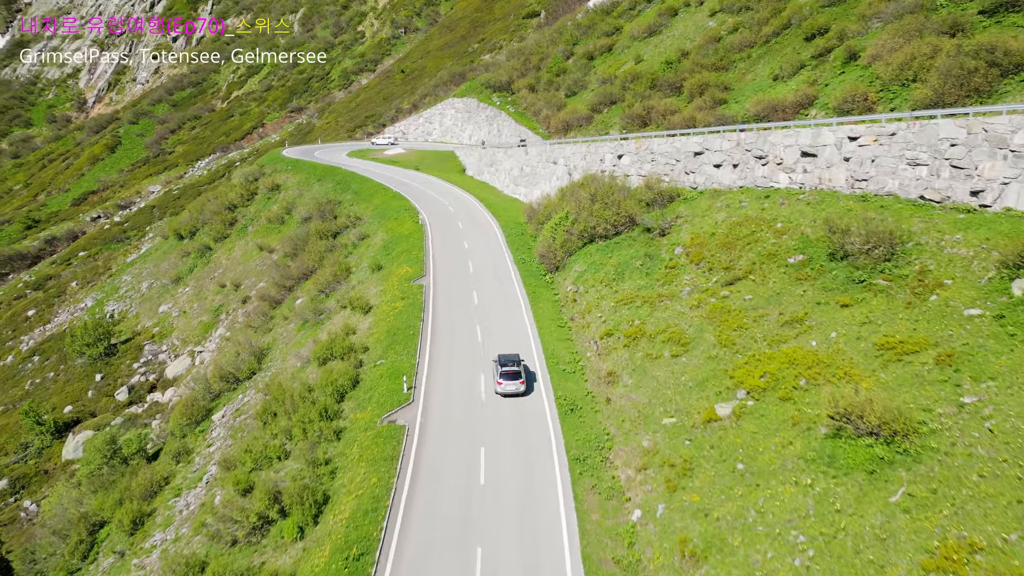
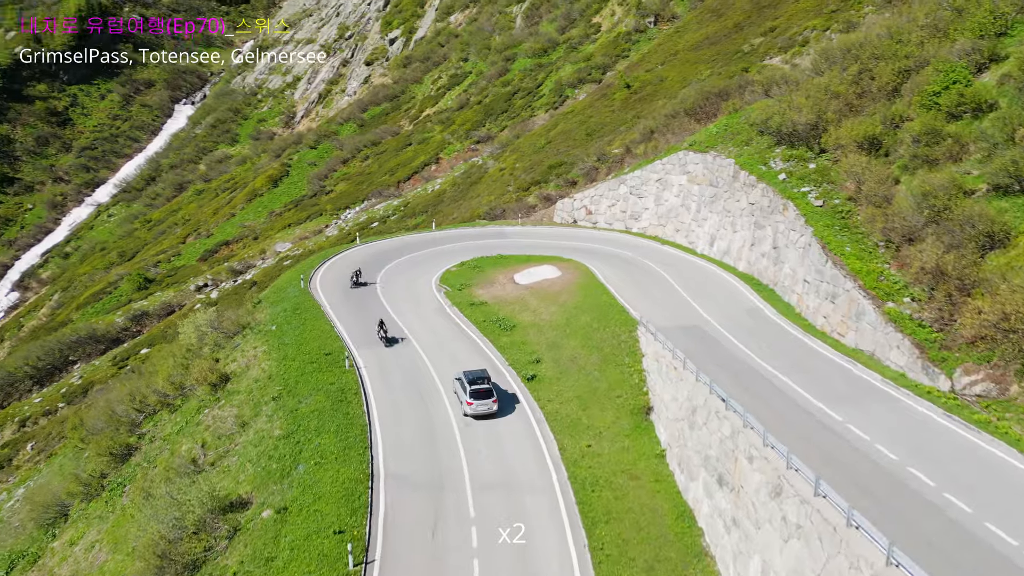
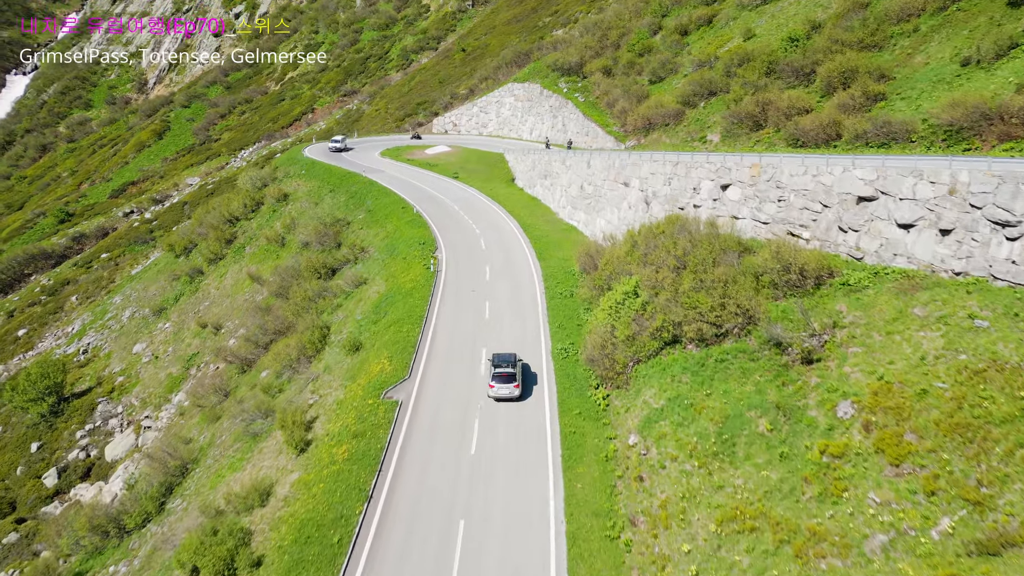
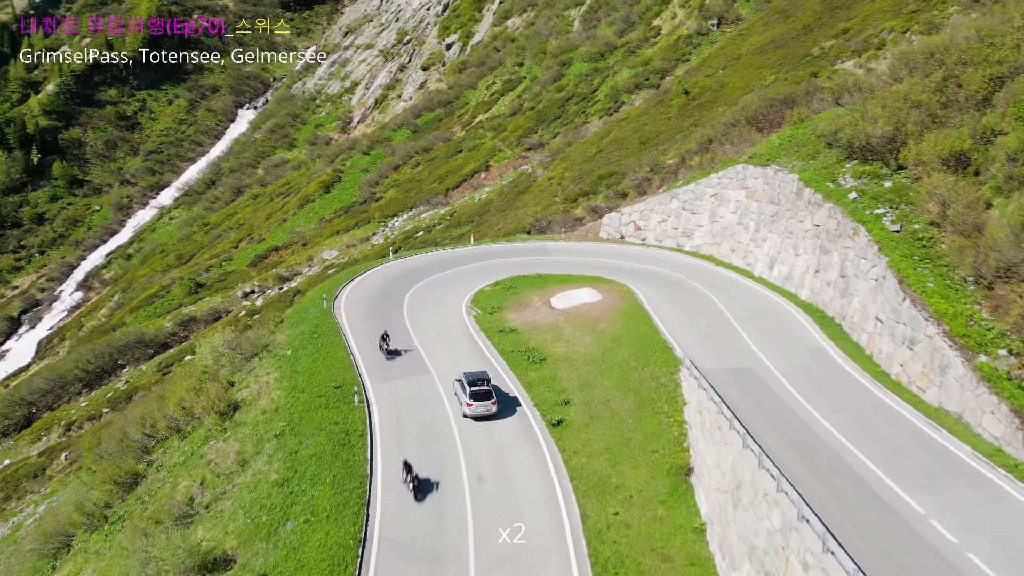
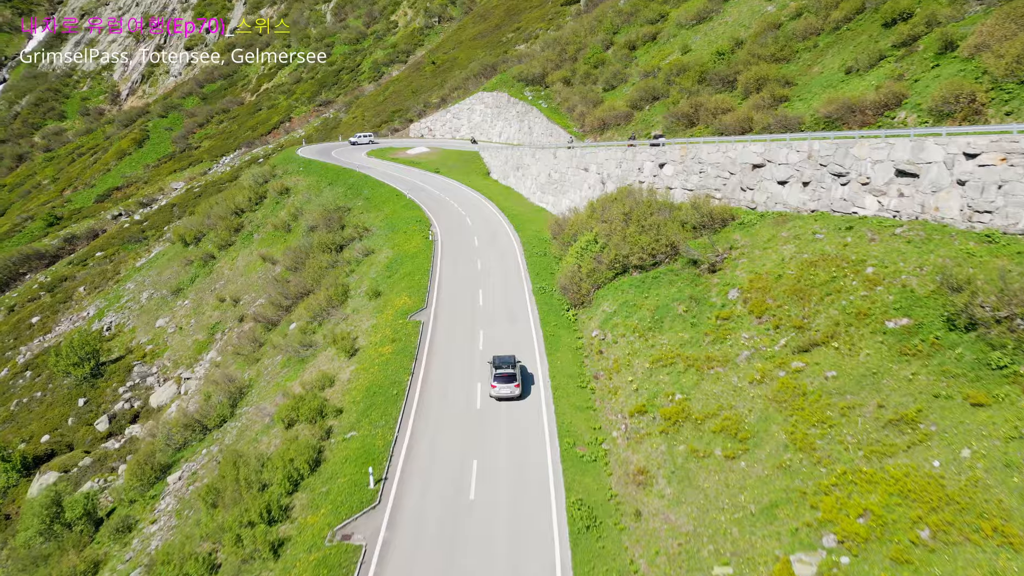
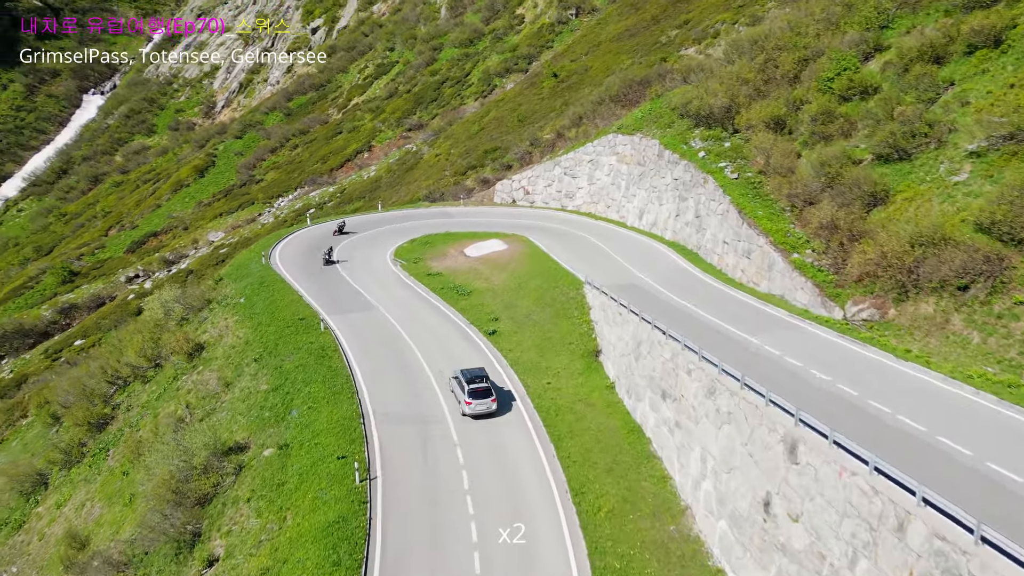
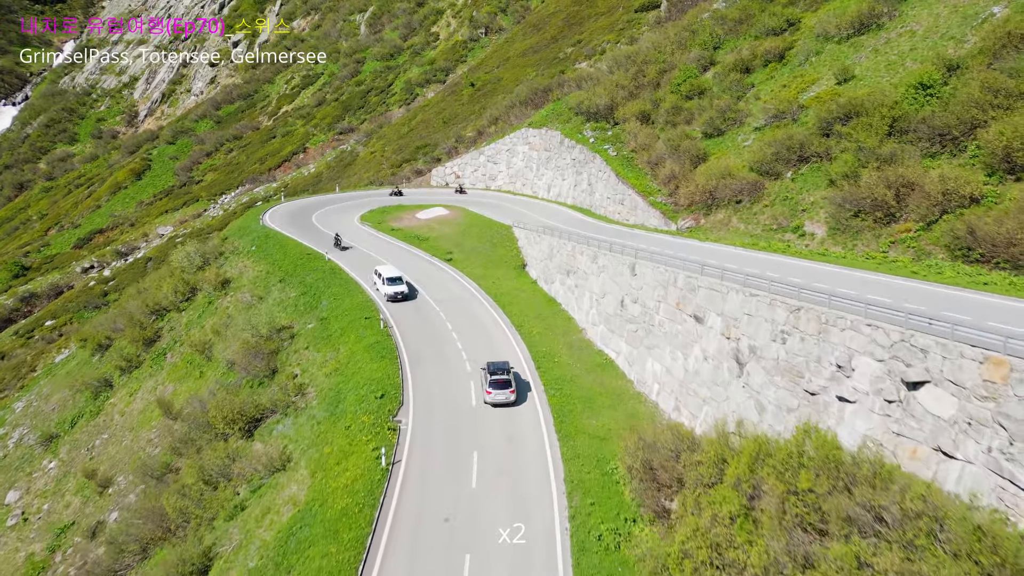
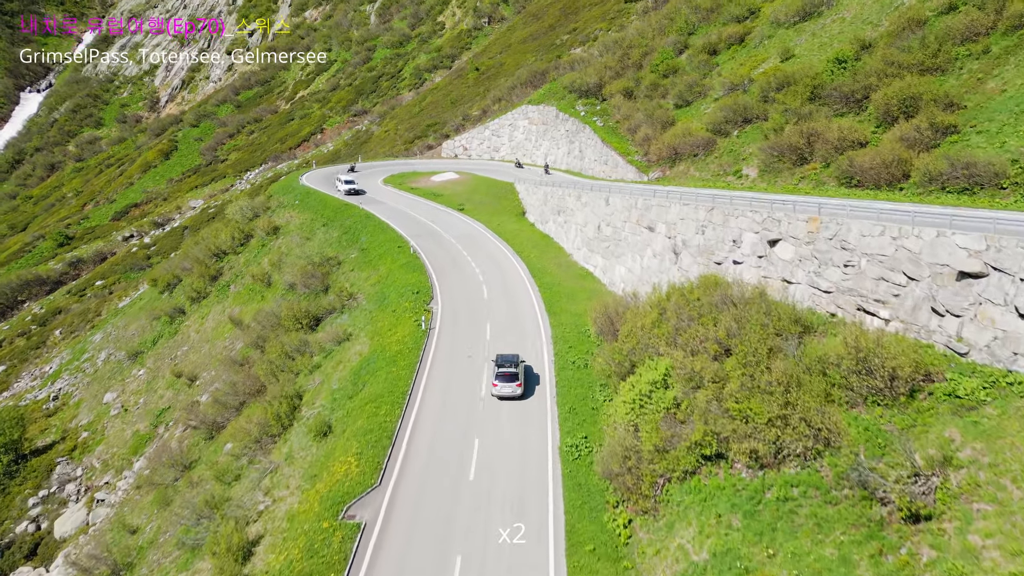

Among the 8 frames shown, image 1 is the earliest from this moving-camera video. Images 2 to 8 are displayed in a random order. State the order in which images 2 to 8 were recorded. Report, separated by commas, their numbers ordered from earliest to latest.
5, 3, 8, 7, 6, 2, 4
